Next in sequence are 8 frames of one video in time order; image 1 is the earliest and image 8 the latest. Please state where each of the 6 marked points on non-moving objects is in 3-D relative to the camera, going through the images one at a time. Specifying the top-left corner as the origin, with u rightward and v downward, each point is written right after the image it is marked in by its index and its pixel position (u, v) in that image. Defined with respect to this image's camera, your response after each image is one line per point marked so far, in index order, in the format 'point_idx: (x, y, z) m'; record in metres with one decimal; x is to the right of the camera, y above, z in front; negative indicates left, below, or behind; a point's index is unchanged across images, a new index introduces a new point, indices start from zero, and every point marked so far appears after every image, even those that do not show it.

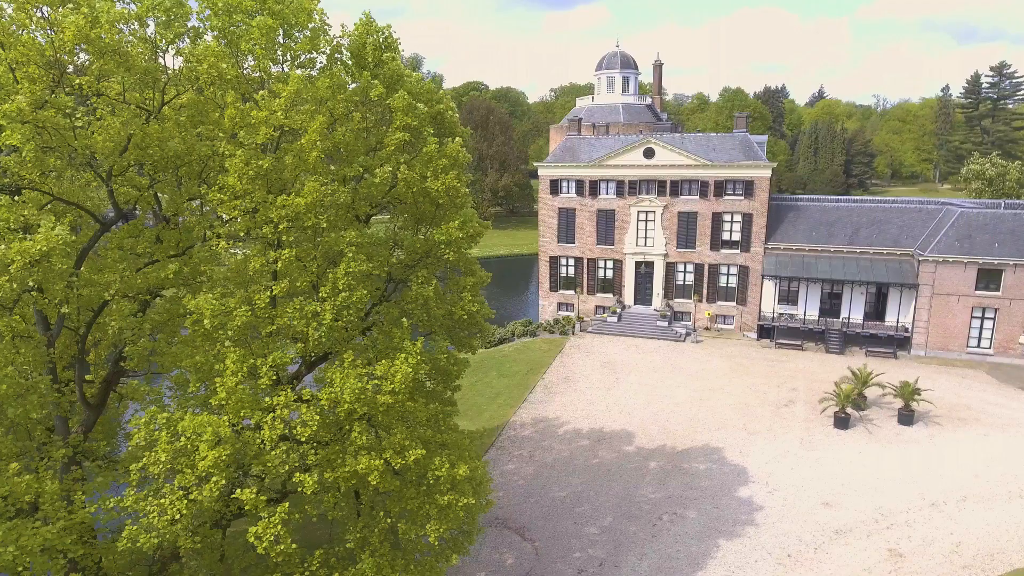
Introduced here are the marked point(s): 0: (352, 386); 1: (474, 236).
0: (-2.6, -1.6, +10.4) m
1: (-0.8, +1.0, +12.5) m
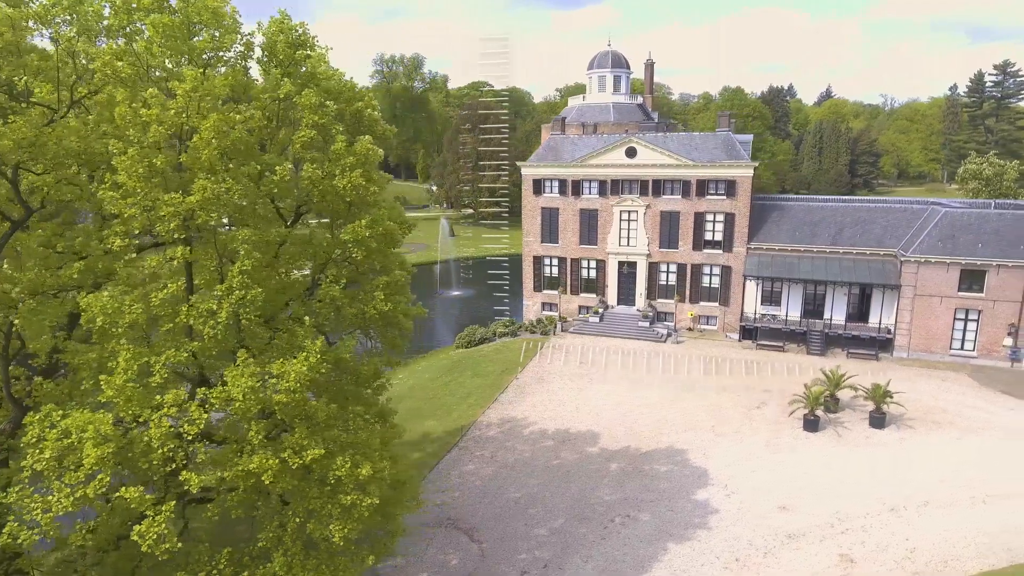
0: (-4.4, -1.6, +10.4) m
1: (-2.5, +1.0, +12.4) m
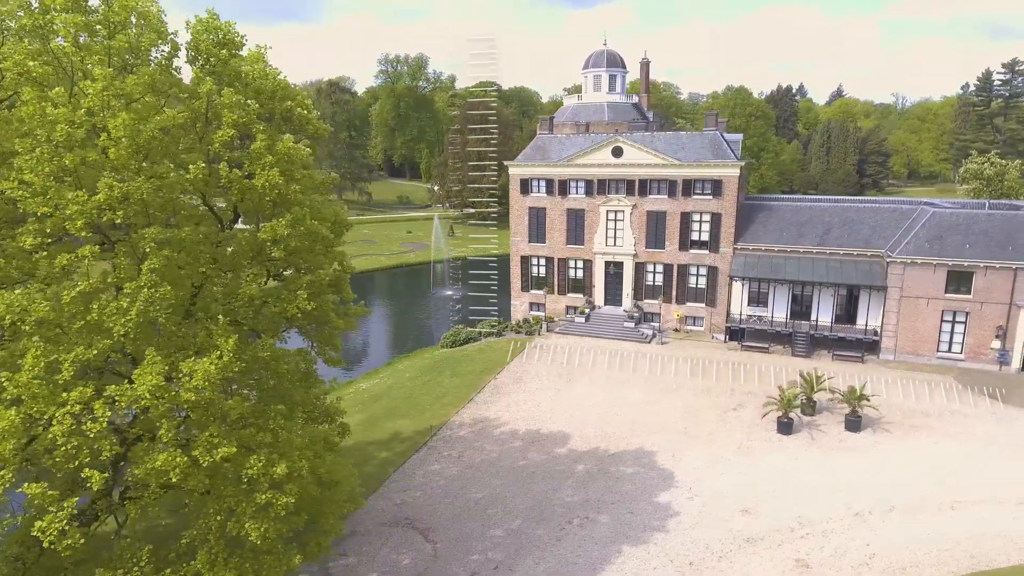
0: (-5.9, -1.5, +10.4) m
1: (-4.0, +1.1, +12.4) m
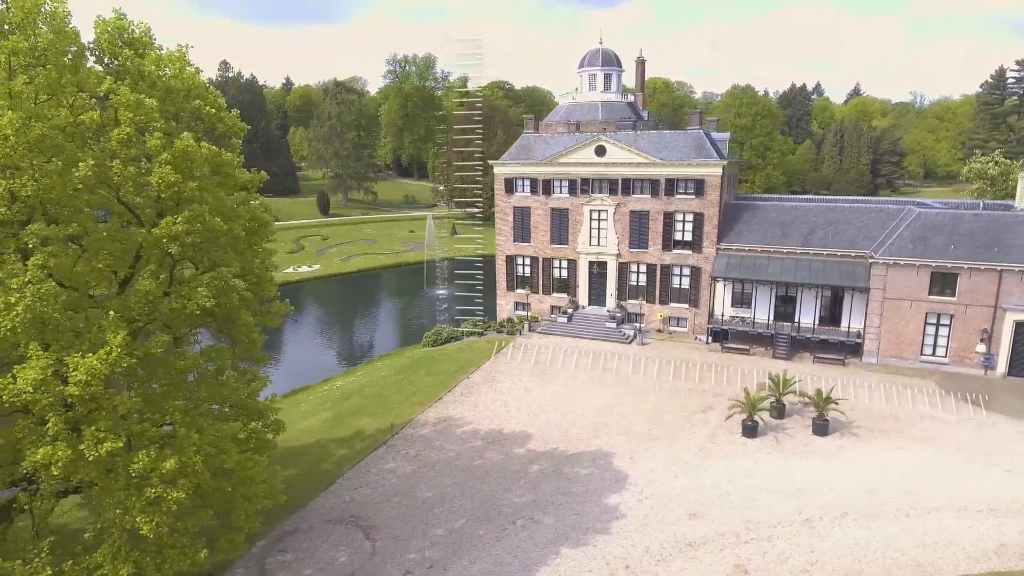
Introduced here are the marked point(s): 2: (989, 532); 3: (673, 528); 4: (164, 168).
0: (-8.0, -1.5, +10.5) m
1: (-6.0, +1.1, +12.5) m
2: (+14.5, -7.4, +19.4) m
3: (+5.0, -7.5, +19.9) m
4: (-6.5, +2.3, +12.0) m
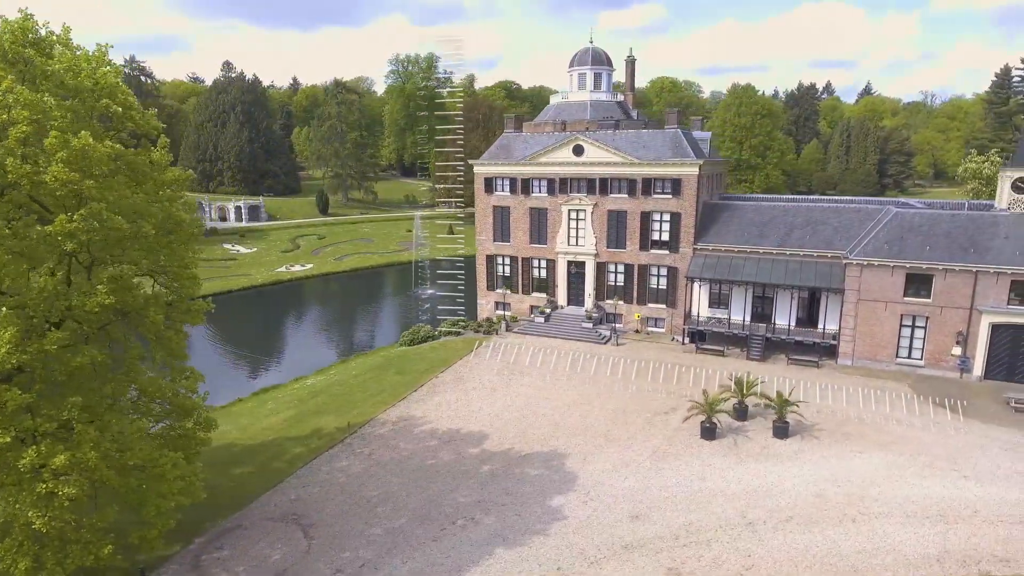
0: (-10.1, -1.4, +10.6) m
1: (-8.0, +1.2, +12.5) m
2: (+12.6, -7.5, +19.0) m
3: (+3.1, -7.5, +19.7) m
4: (-8.6, +2.3, +12.1) m
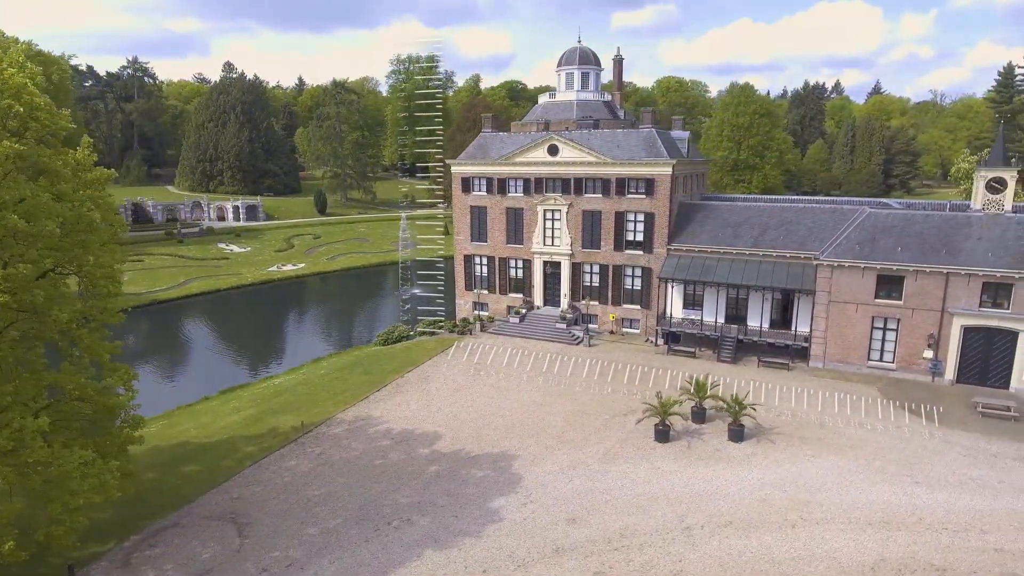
0: (-12.3, -1.4, +10.8) m
1: (-10.2, +1.2, +12.6) m
2: (+10.5, -7.5, +18.6) m
3: (+1.1, -7.5, +19.6) m
4: (-10.7, +2.4, +12.1) m
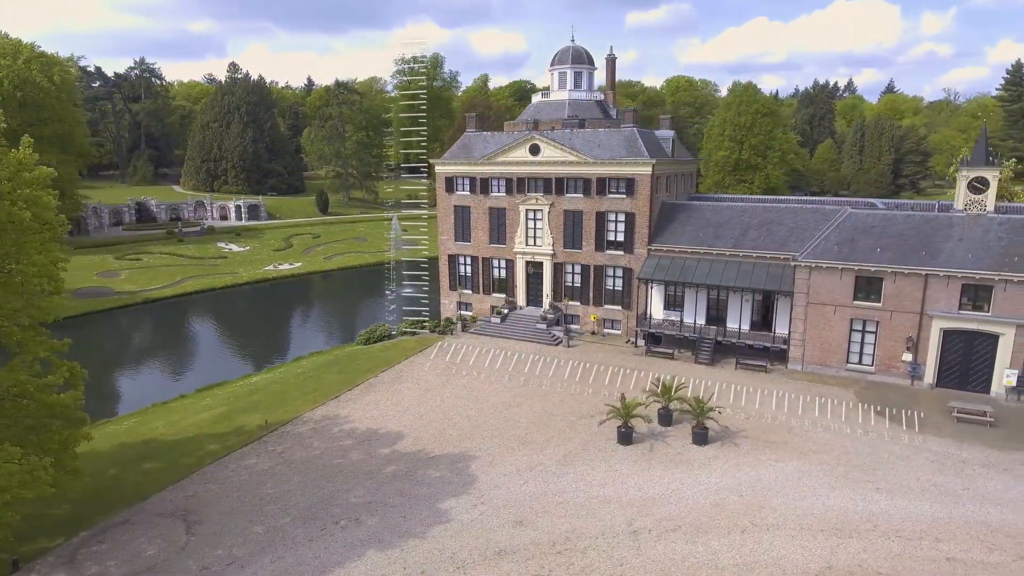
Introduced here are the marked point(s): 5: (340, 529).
0: (-14.1, -1.3, +10.9) m
1: (-12.0, +1.3, +12.7) m
2: (+8.9, -7.6, +18.3) m
3: (-0.6, -7.5, +19.4) m
4: (-12.5, +2.4, +12.3) m
5: (-5.3, -7.5, +19.8) m
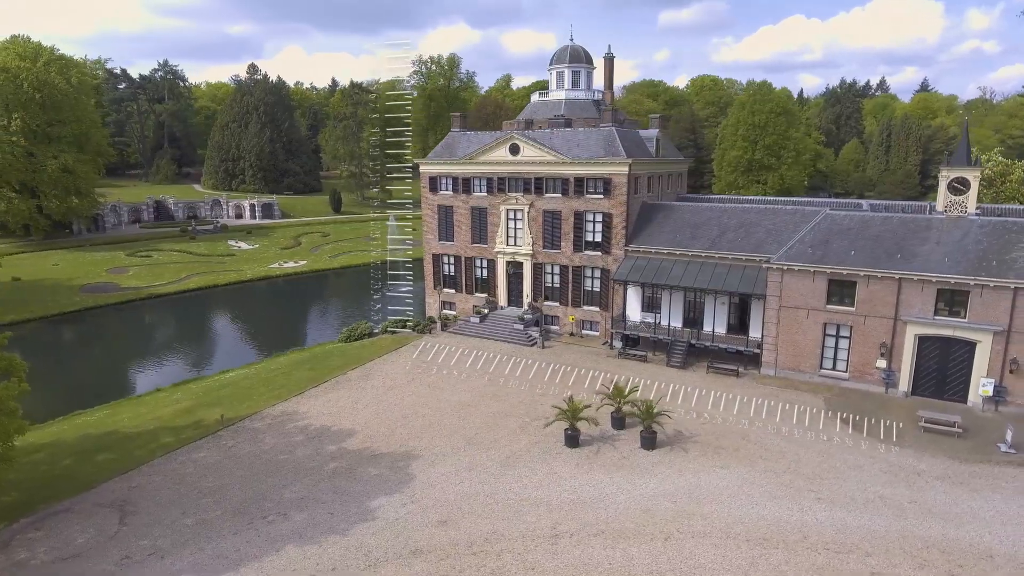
0: (-16.9, -1.1, +11.6) m
1: (-14.6, +1.4, +13.3) m
2: (+6.4, -7.6, +17.8) m
3: (-3.0, -7.5, +19.4) m
4: (-15.2, +2.6, +12.9) m
5: (-7.7, -7.4, +20.0) m
